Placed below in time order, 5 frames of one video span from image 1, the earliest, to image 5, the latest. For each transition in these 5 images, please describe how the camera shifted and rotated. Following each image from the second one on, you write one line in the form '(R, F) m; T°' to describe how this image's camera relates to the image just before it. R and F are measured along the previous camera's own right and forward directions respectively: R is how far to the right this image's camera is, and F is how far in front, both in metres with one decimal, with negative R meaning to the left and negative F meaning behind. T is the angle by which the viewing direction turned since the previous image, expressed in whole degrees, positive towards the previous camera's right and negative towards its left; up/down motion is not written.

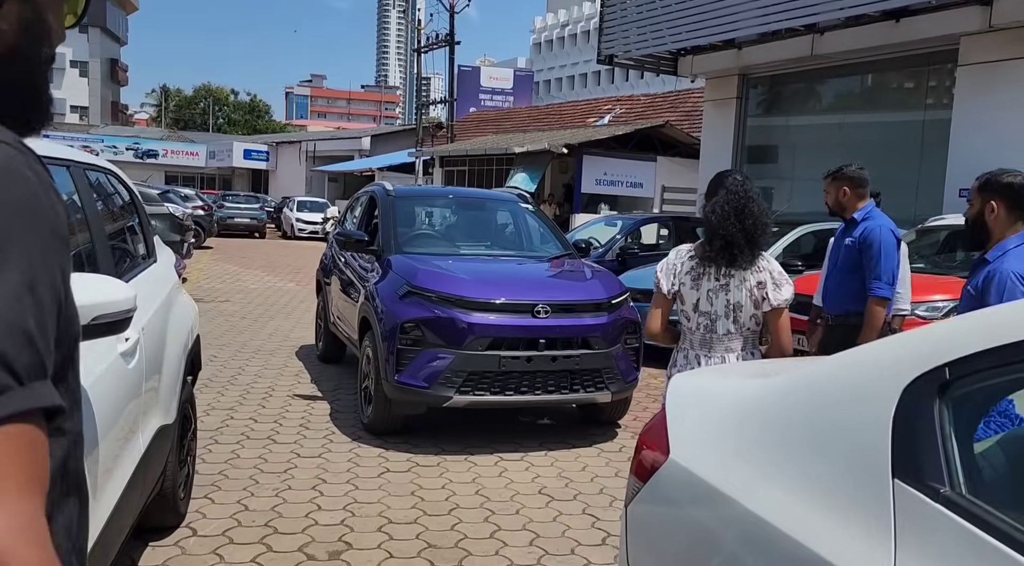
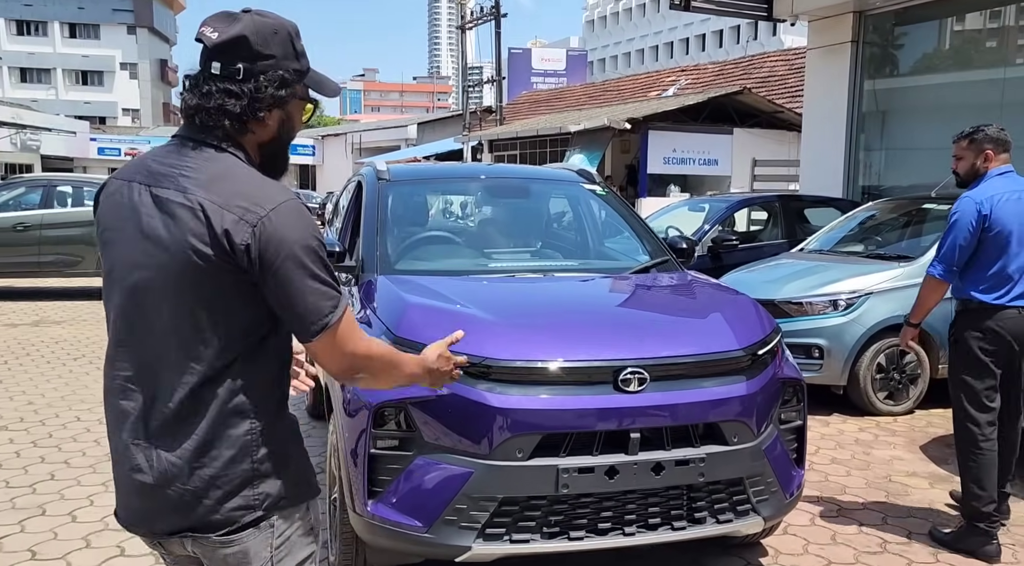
(0.0, +2.2) m; -4°
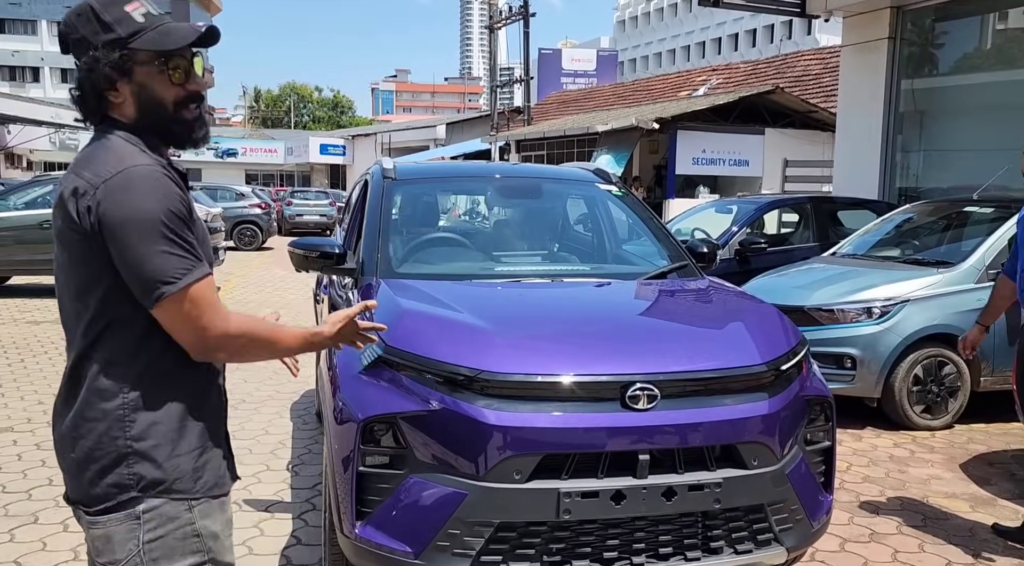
(+0.1, +0.2) m; -2°
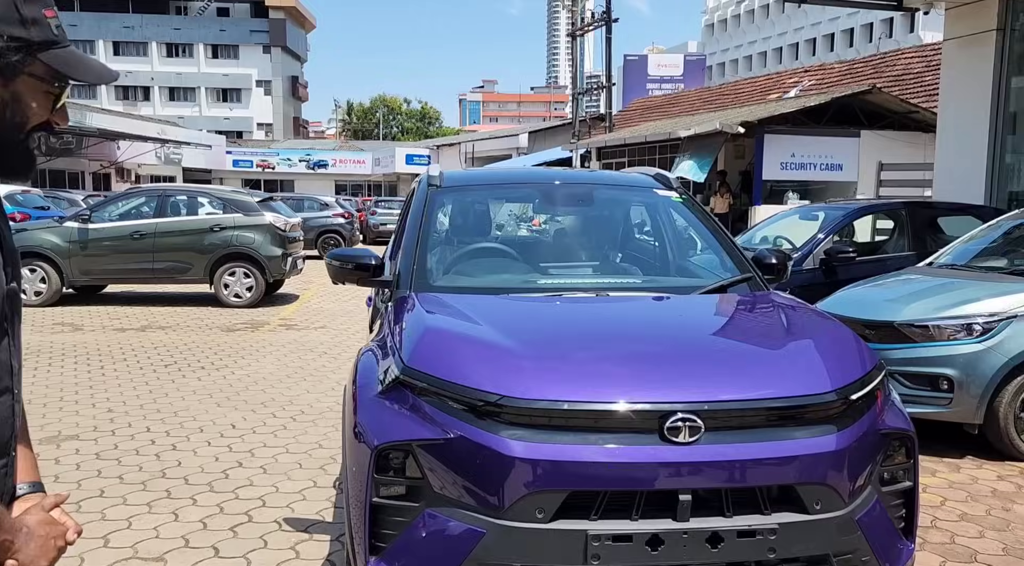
(+0.2, +0.2) m; -6°
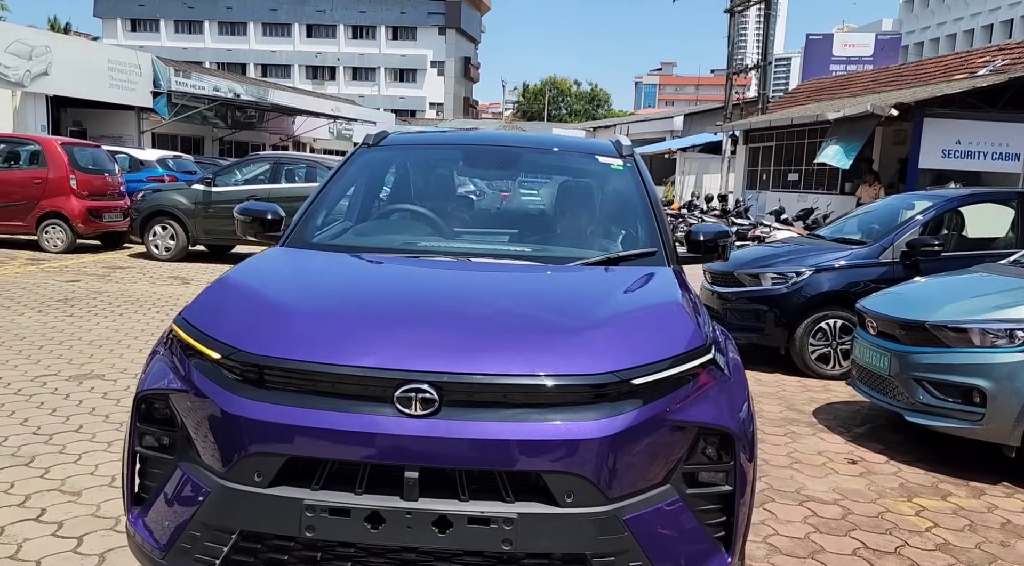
(+1.1, +0.3) m; -12°
